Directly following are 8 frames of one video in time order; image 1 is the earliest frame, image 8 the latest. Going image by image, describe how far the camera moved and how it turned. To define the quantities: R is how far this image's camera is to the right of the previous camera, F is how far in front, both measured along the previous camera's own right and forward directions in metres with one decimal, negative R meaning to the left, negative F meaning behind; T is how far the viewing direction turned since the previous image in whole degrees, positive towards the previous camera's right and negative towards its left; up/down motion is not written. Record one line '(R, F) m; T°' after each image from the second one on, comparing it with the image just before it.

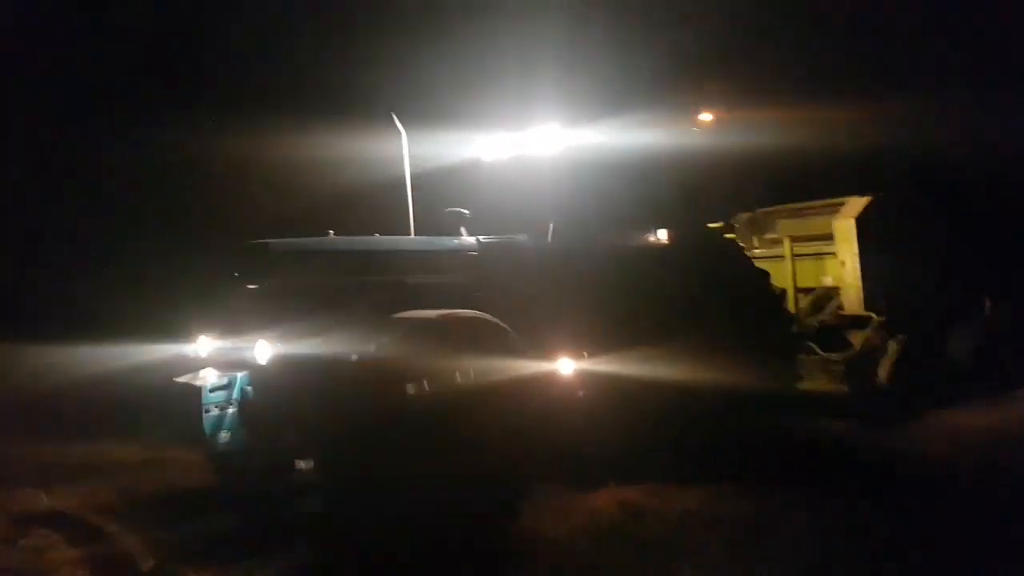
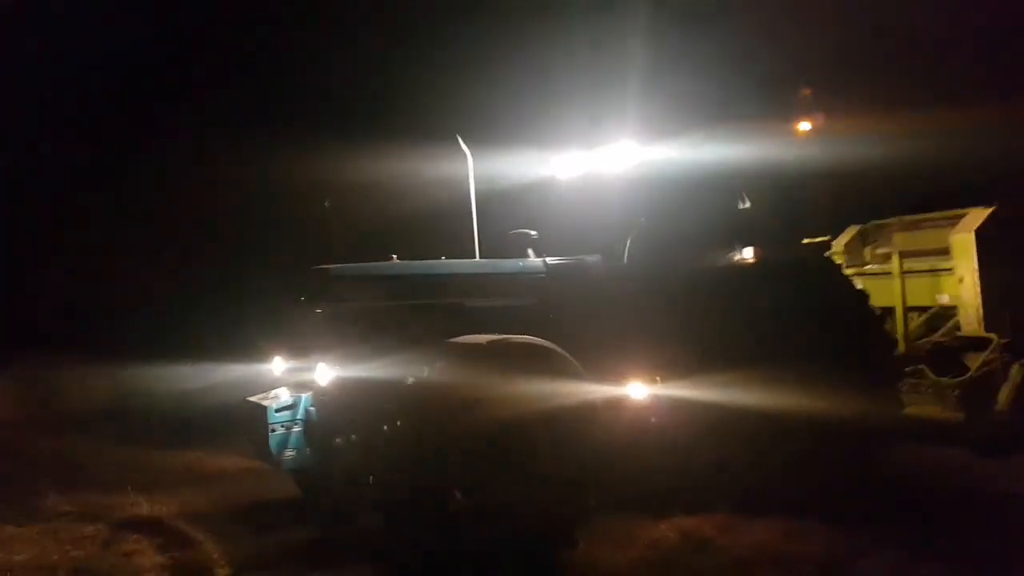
(+0.5, +0.1) m; -9°
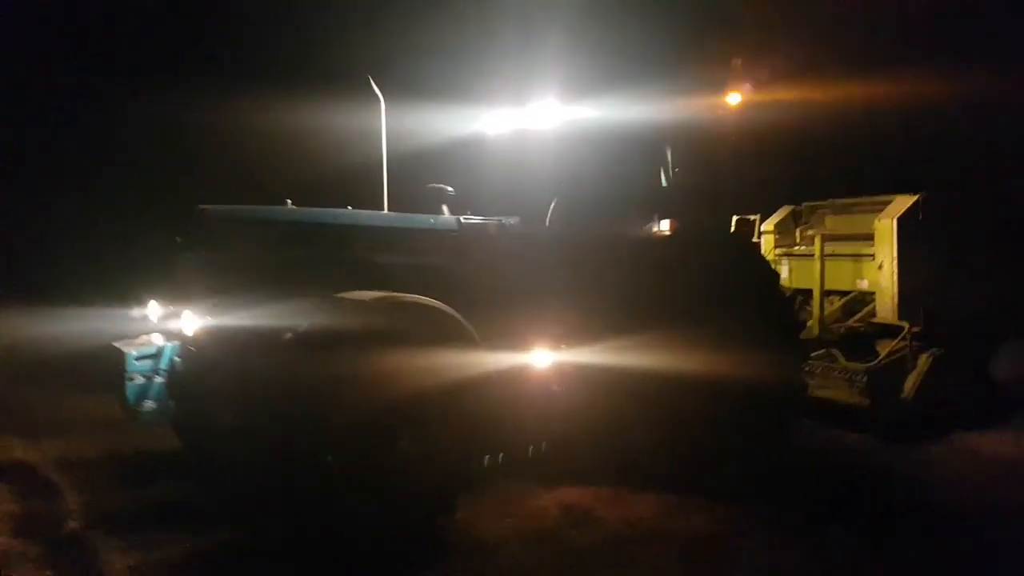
(+0.5, +0.3) m; +3°
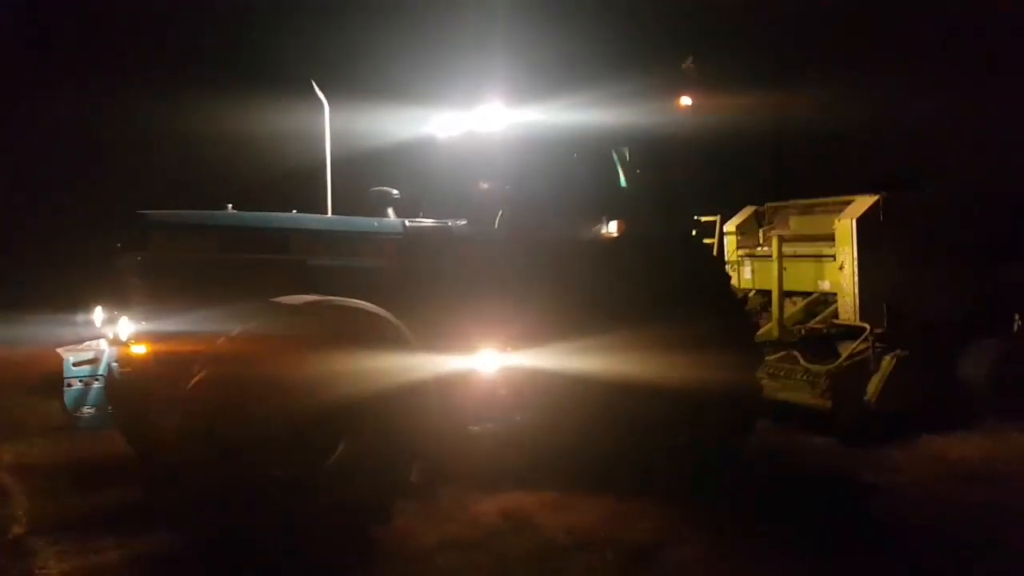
(+0.5, 0.0) m; 0°
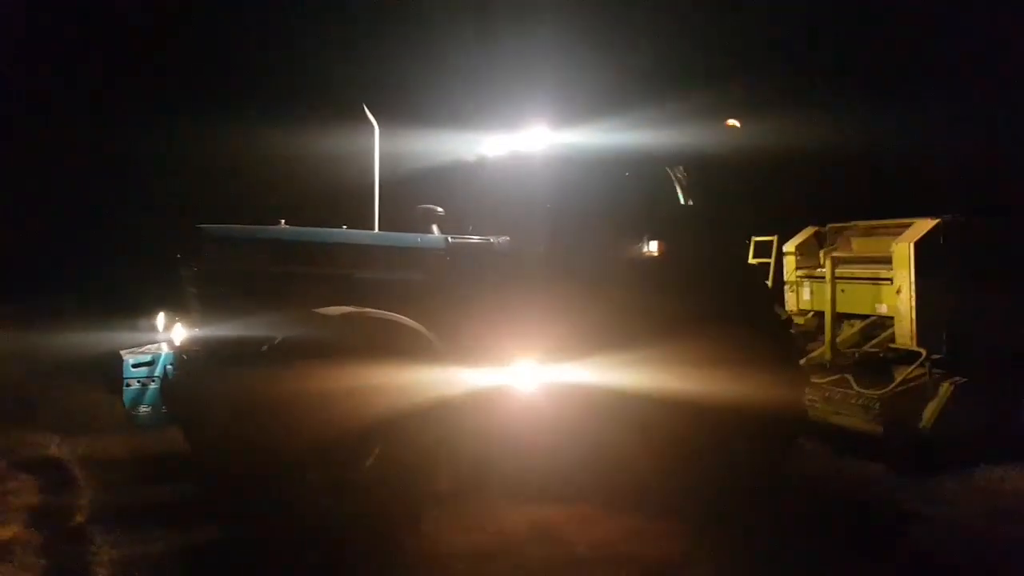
(+0.3, -0.1) m; -6°
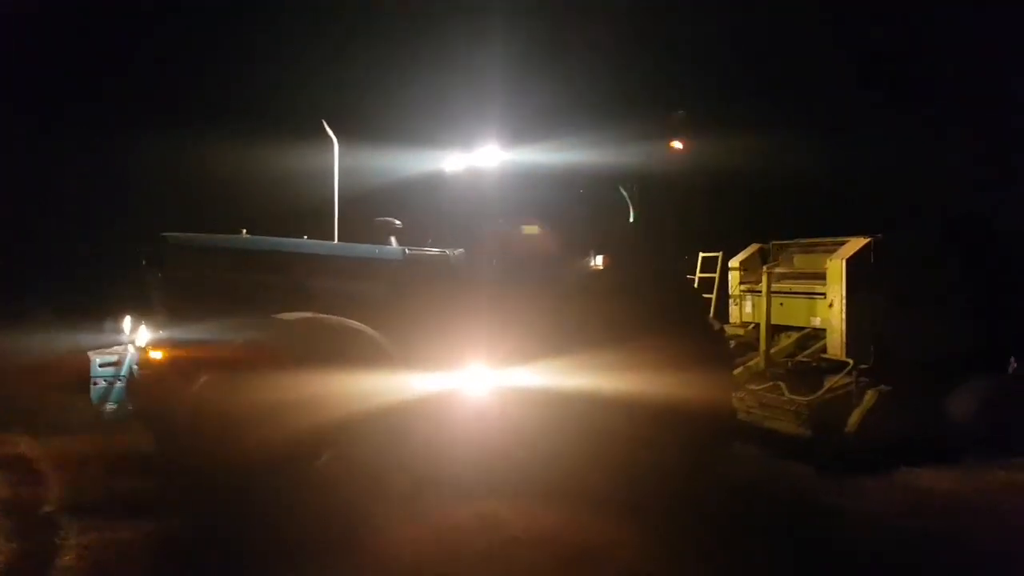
(+0.2, -0.4) m; +2°
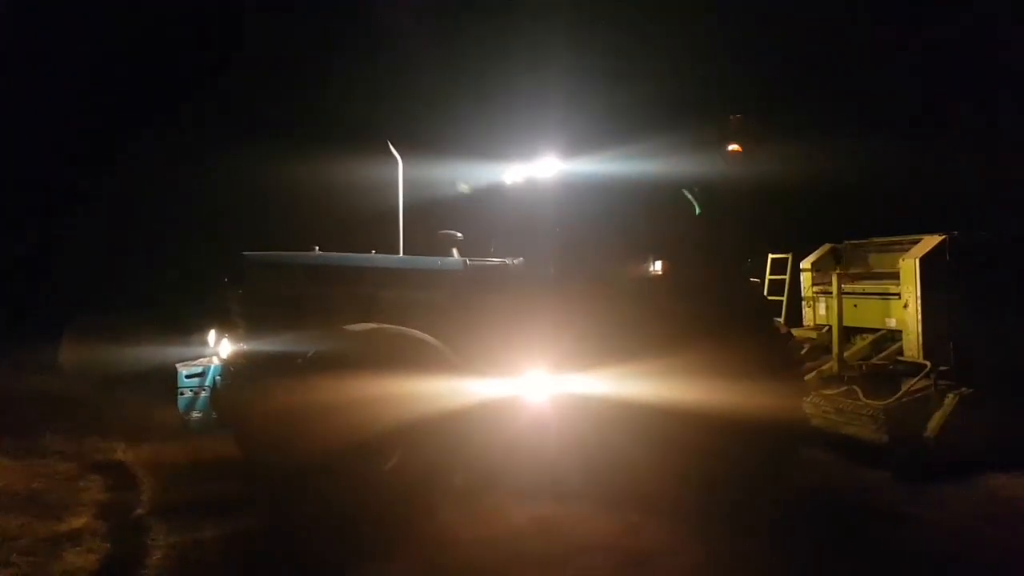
(+0.2, -0.2) m; -6°
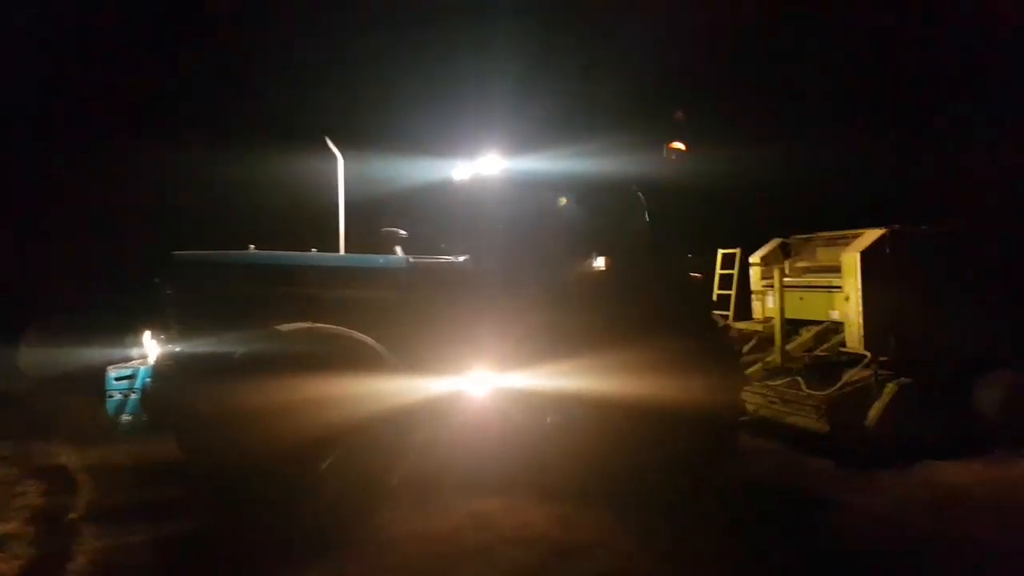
(+0.3, 0.0) m; +2°
